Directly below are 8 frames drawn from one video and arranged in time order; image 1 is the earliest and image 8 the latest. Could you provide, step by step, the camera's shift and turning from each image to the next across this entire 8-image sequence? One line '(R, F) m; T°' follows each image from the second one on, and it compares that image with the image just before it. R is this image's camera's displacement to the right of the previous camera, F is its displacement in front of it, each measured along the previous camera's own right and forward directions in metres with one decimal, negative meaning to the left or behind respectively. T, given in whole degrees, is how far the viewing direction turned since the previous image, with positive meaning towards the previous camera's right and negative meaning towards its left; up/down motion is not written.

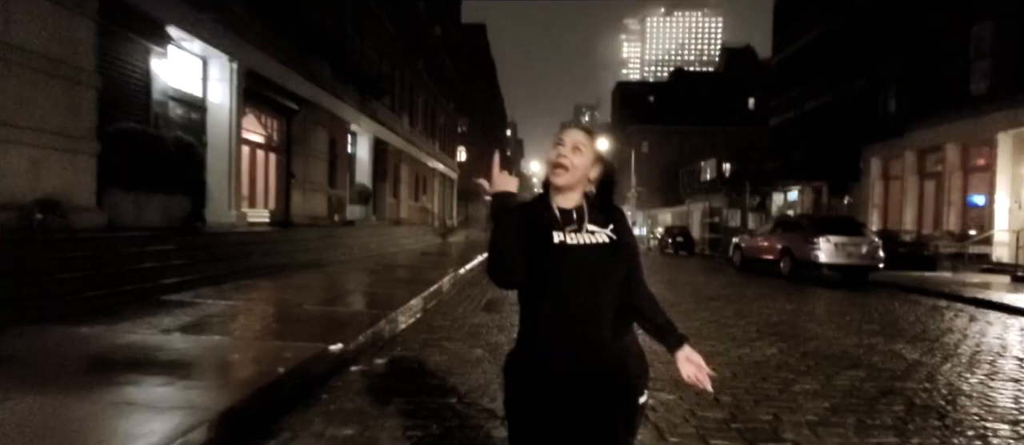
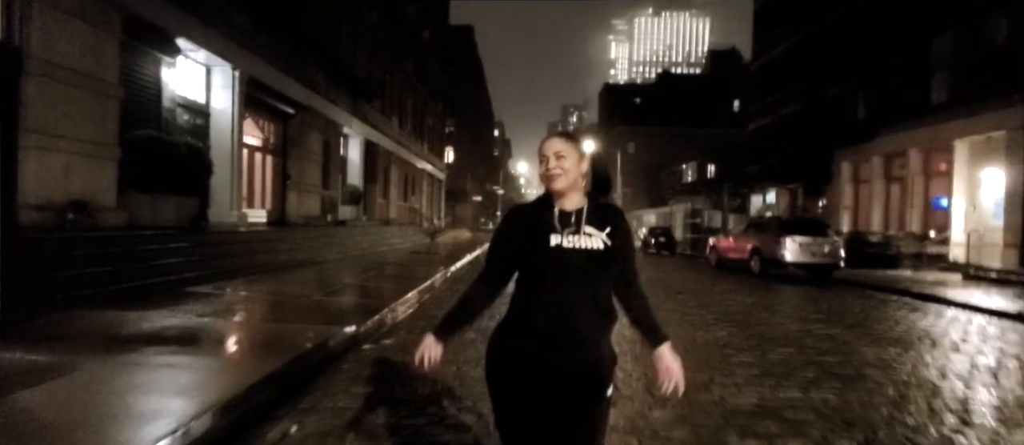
(0.0, -0.9) m; +1°
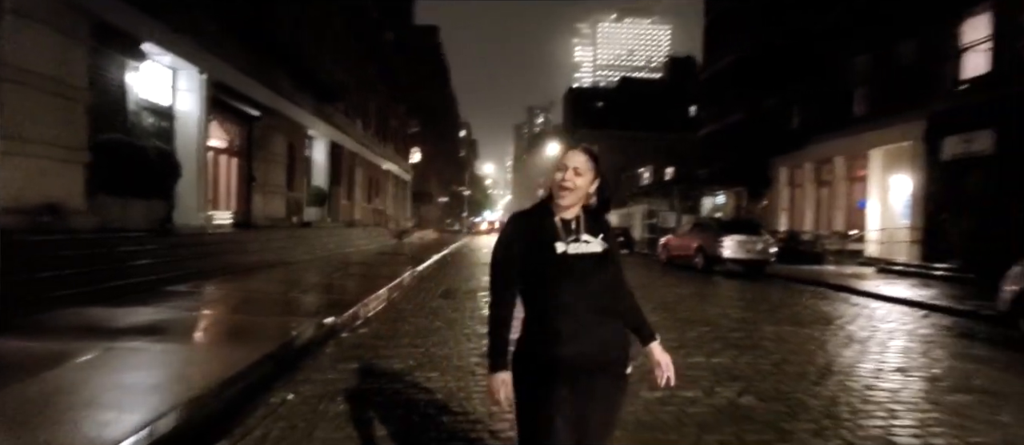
(+0.1, -0.7) m; +3°
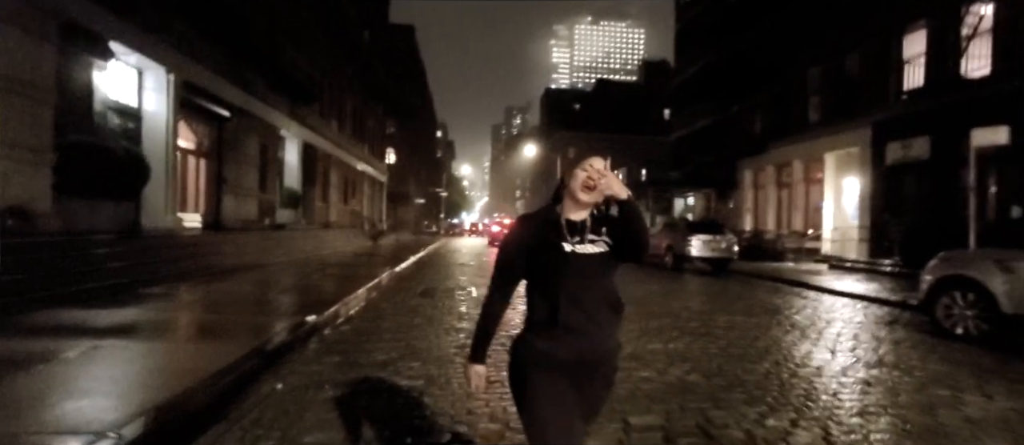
(+0.1, -0.3) m; +2°
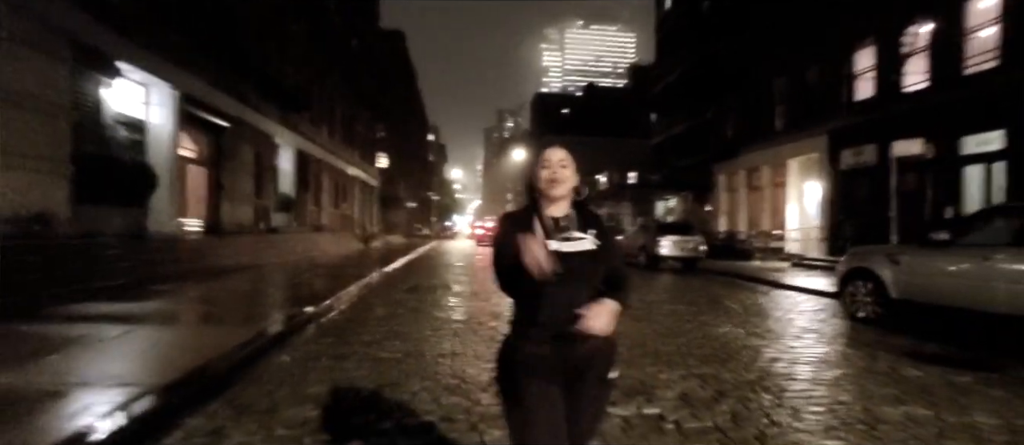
(+0.3, -1.0) m; +1°
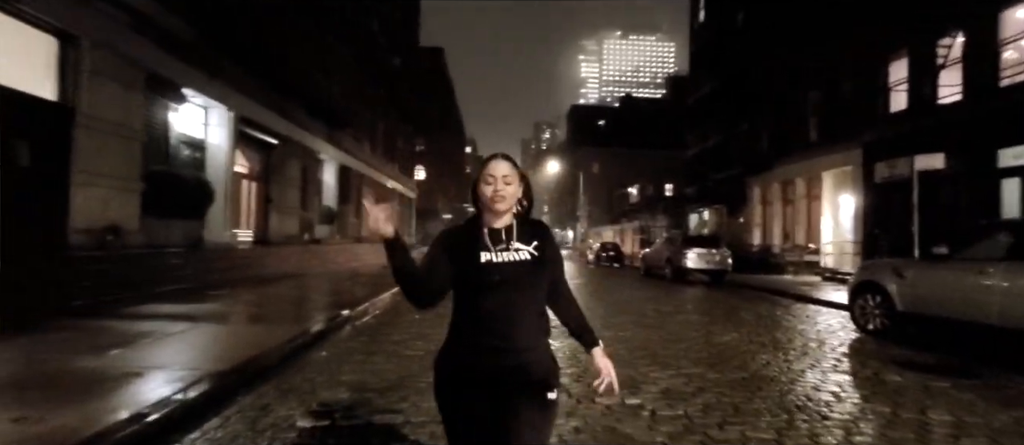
(+0.3, -0.6) m; -4°
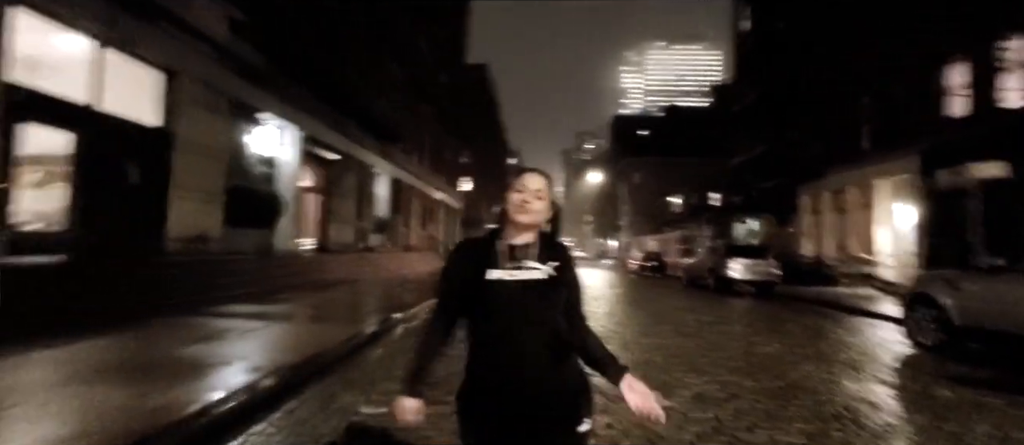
(0.0, -0.2) m; -4°
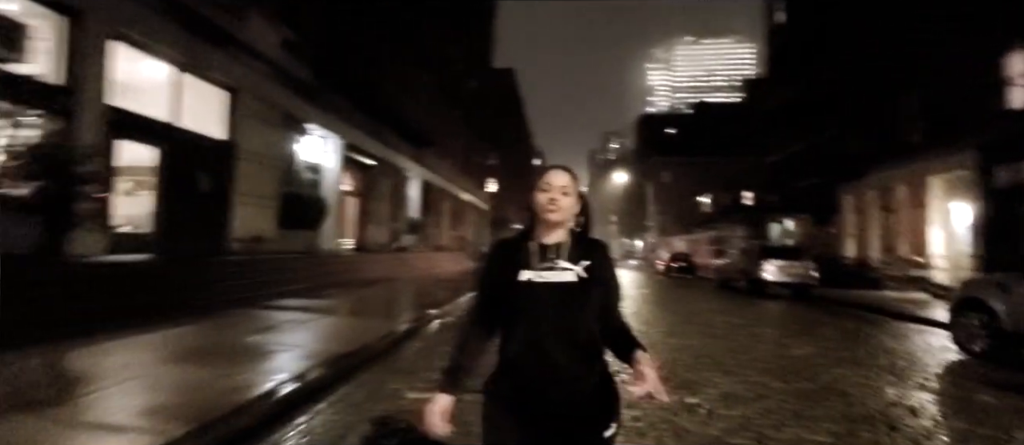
(0.0, -0.2) m; -3°
